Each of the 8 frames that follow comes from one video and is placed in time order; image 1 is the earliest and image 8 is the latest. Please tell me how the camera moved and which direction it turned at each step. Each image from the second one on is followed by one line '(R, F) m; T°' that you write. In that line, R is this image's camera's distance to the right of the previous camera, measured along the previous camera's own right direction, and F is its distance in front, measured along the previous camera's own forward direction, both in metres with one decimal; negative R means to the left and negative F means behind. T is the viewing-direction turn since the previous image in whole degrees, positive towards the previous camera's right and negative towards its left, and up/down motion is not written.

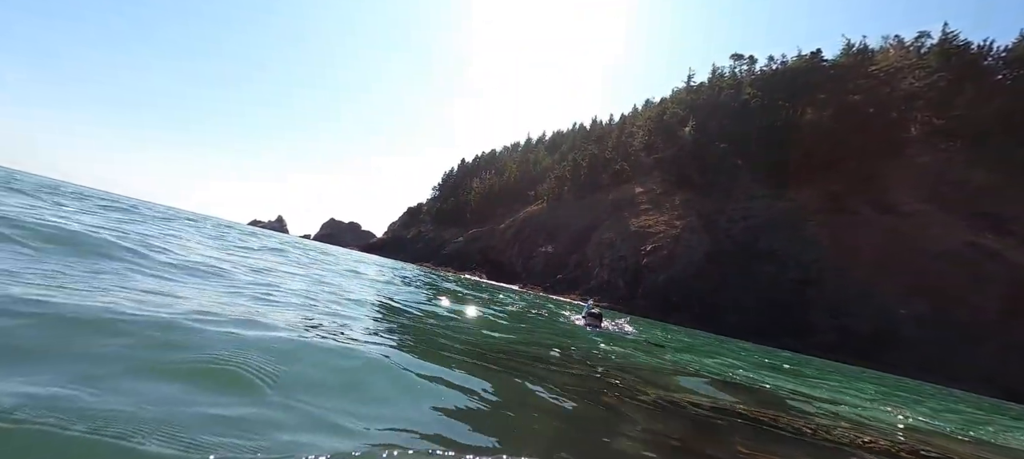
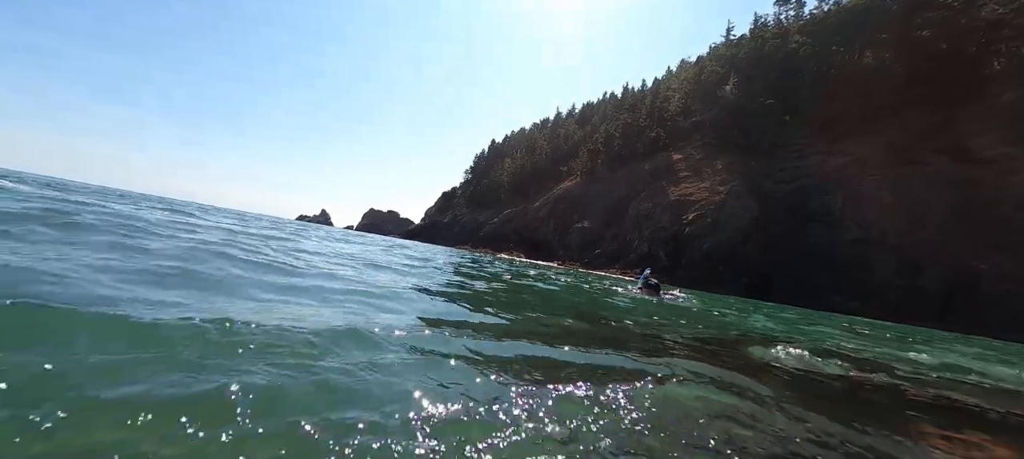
(-0.3, +1.5) m; -4°
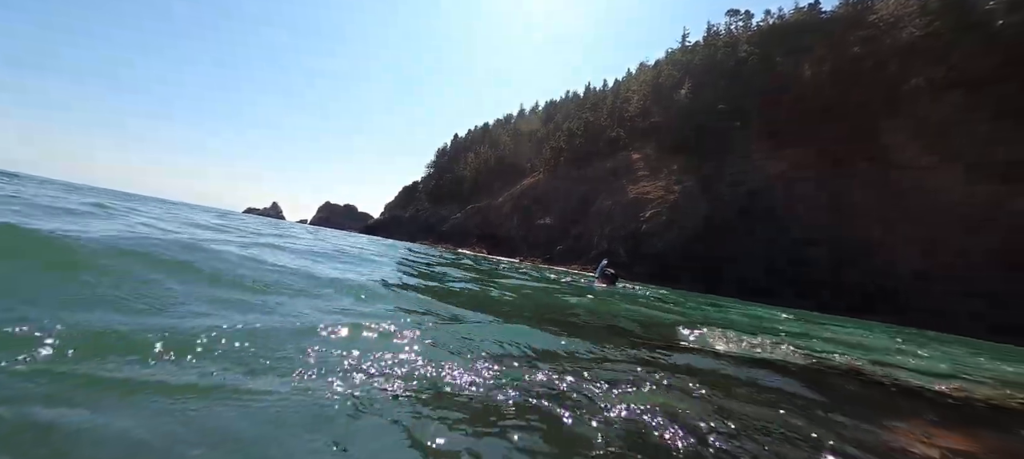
(-0.1, -0.6) m; +5°
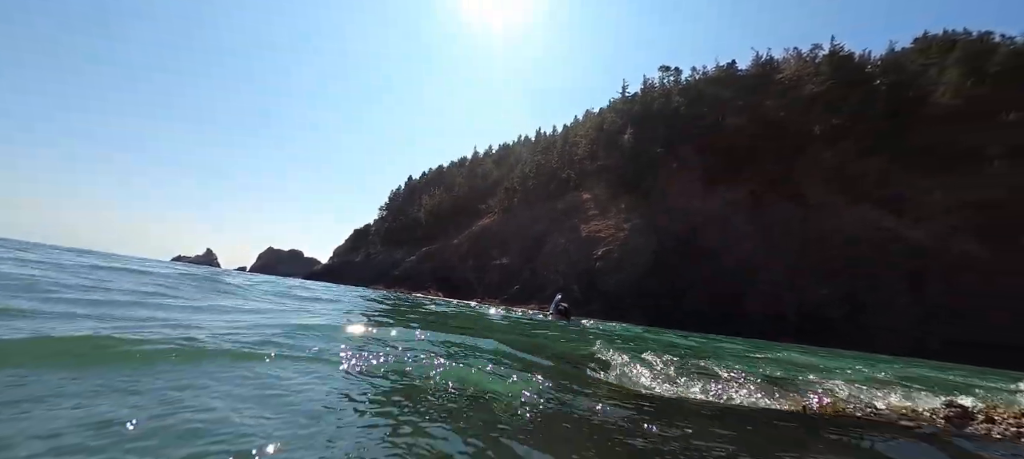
(0.0, -0.9) m; +6°
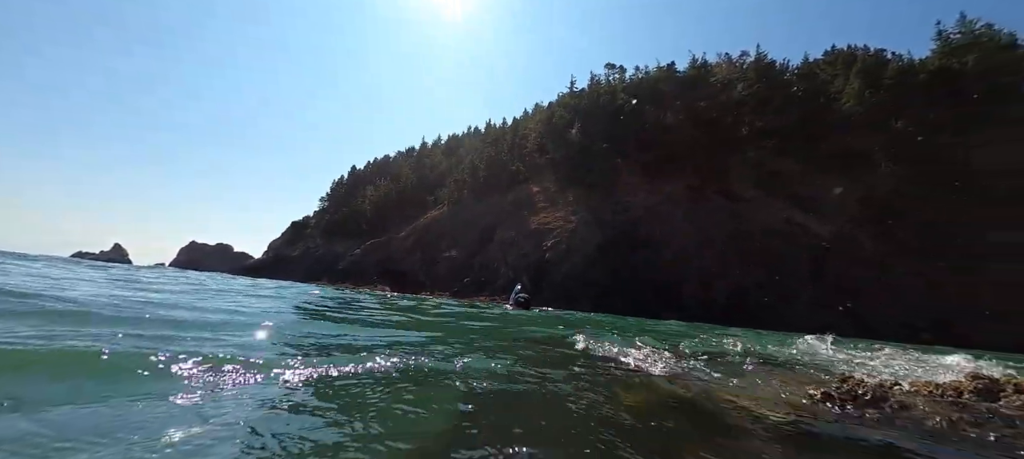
(-0.3, -0.7) m; +7°
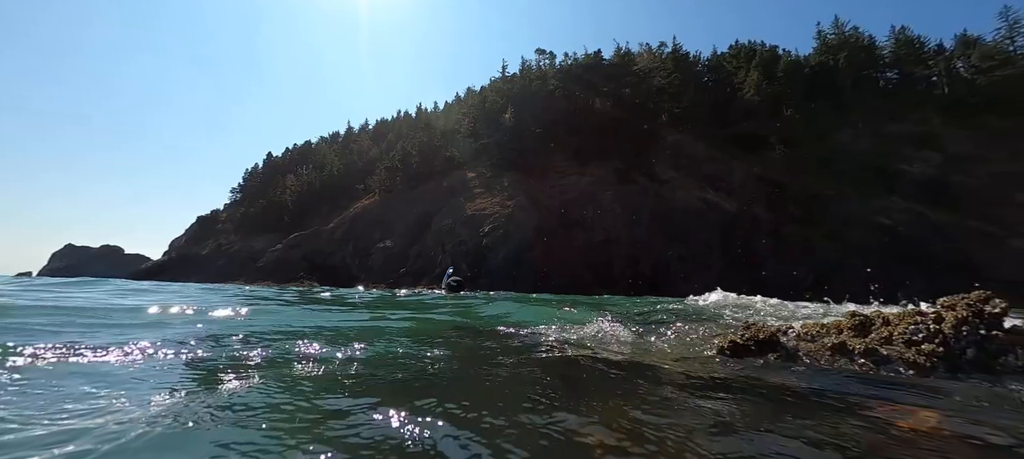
(-0.6, -0.9) m; +9°
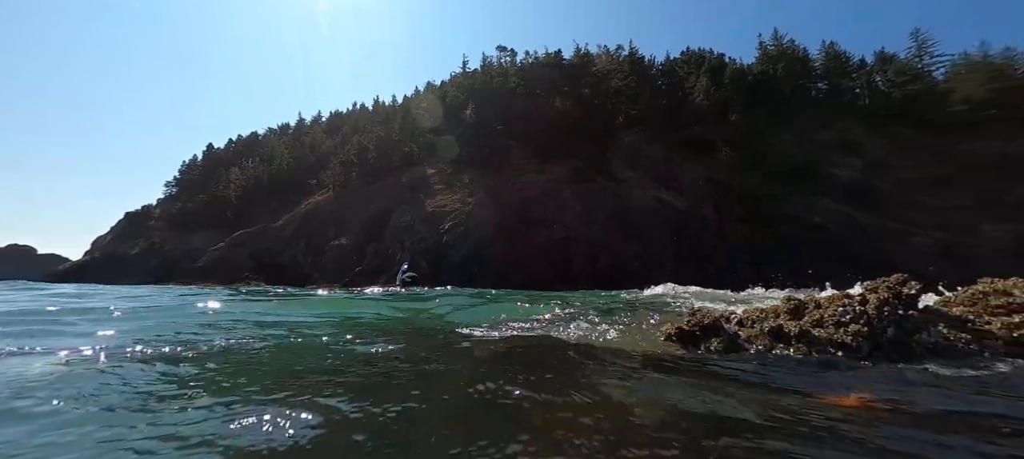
(-0.6, -0.2) m; +6°
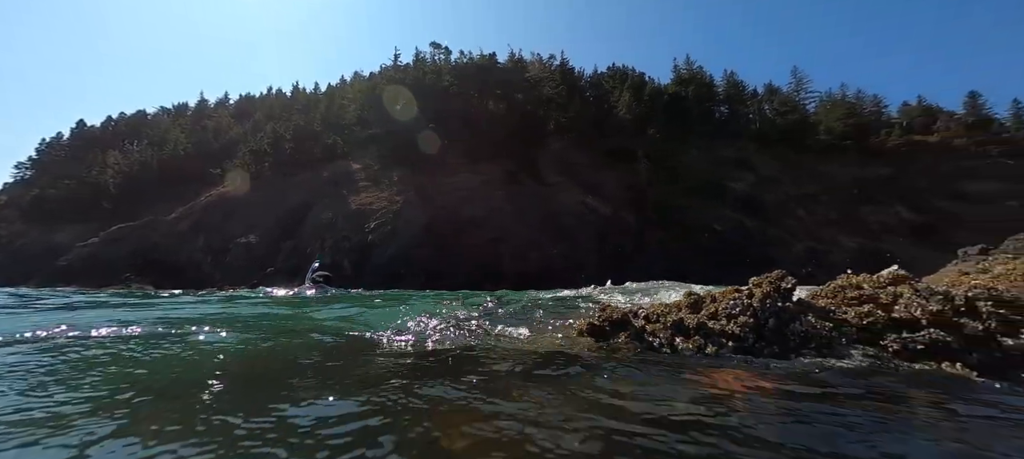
(-1.0, 0.0) m; +10°
